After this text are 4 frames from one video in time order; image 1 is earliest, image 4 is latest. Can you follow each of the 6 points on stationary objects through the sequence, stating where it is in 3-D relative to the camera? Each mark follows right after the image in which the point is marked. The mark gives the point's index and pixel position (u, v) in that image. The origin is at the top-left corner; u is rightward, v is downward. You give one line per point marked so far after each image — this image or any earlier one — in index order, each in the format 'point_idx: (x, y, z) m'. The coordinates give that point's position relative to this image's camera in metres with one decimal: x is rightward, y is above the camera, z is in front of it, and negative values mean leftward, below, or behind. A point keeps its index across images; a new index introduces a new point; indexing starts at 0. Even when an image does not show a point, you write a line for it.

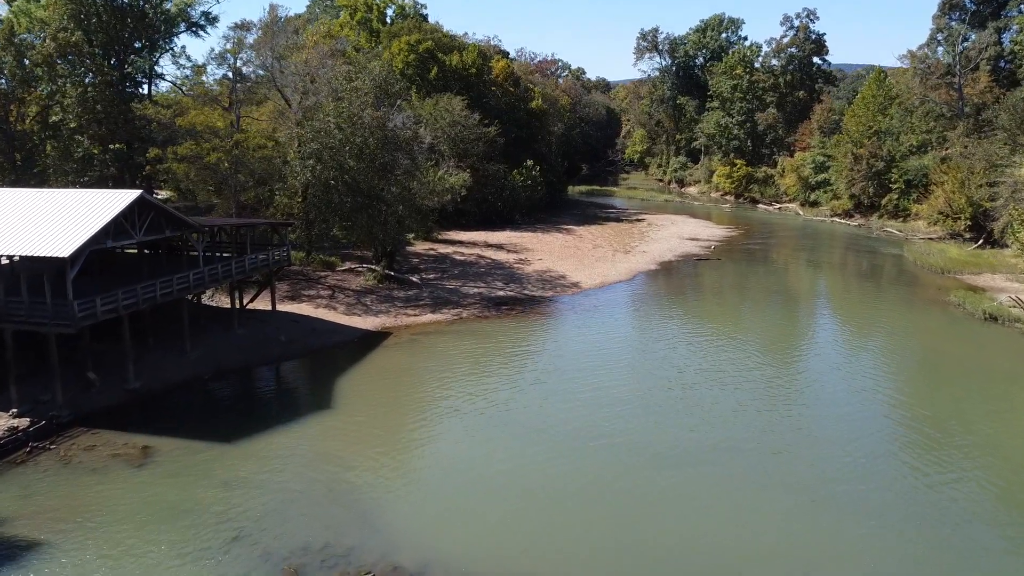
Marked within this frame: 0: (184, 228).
0: (-10.2, +1.8, +19.5) m
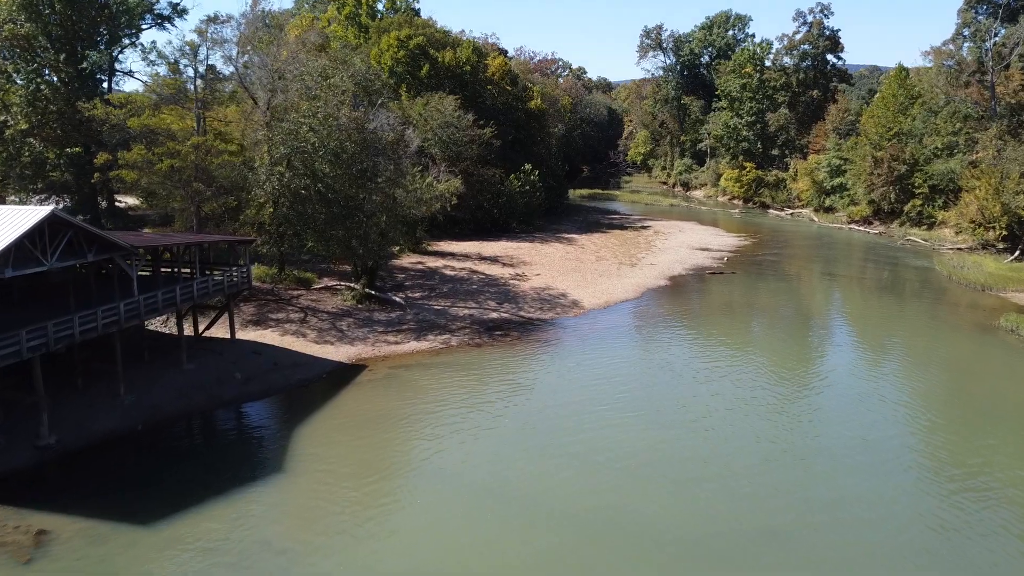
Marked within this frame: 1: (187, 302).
0: (-10.4, +1.0, +16.4) m
1: (-9.7, -0.4, +18.9) m
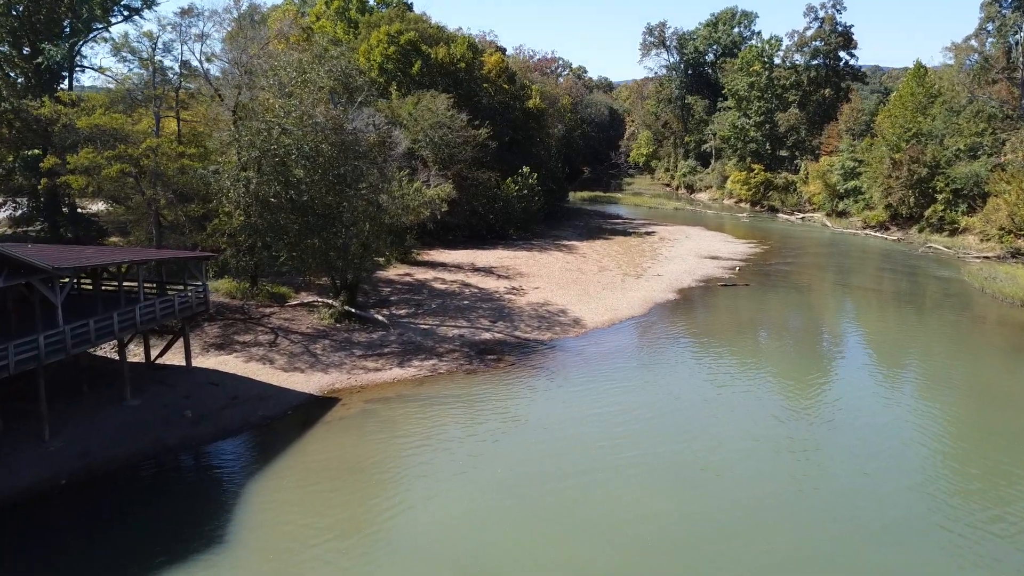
0: (-10.6, +0.3, +13.9) m
1: (-9.9, -1.1, +16.3) m
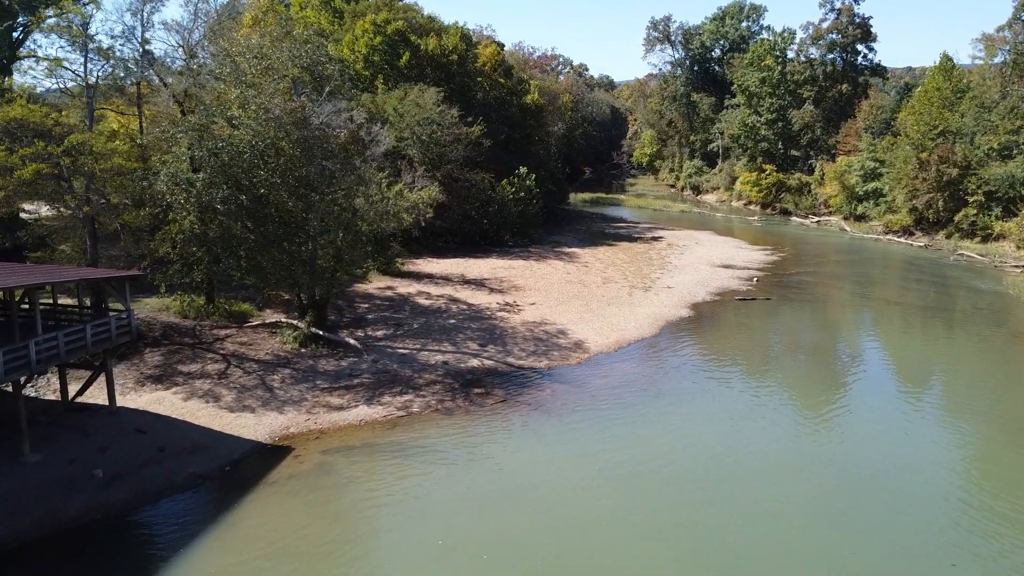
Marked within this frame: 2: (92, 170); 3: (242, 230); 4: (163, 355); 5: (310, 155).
0: (-10.9, -0.3, +10.8) m
1: (-10.2, -1.7, +13.2) m
2: (-12.7, +3.7, +19.4) m
3: (-8.3, +1.8, +19.5) m
4: (-10.6, -2.0, +19.2) m
5: (-6.4, +4.2, +20.1) m
